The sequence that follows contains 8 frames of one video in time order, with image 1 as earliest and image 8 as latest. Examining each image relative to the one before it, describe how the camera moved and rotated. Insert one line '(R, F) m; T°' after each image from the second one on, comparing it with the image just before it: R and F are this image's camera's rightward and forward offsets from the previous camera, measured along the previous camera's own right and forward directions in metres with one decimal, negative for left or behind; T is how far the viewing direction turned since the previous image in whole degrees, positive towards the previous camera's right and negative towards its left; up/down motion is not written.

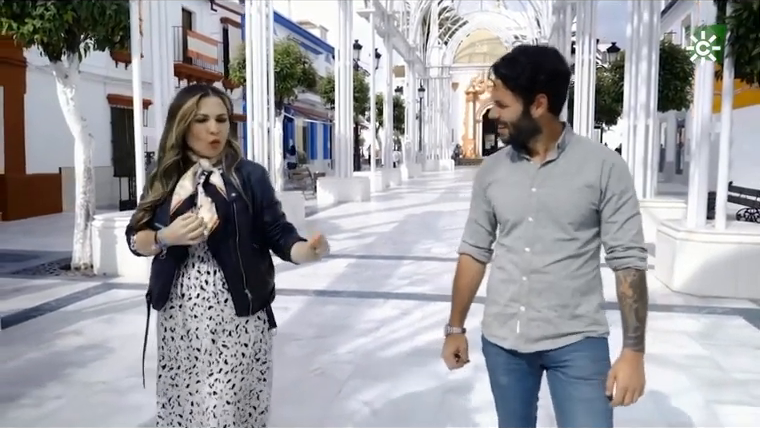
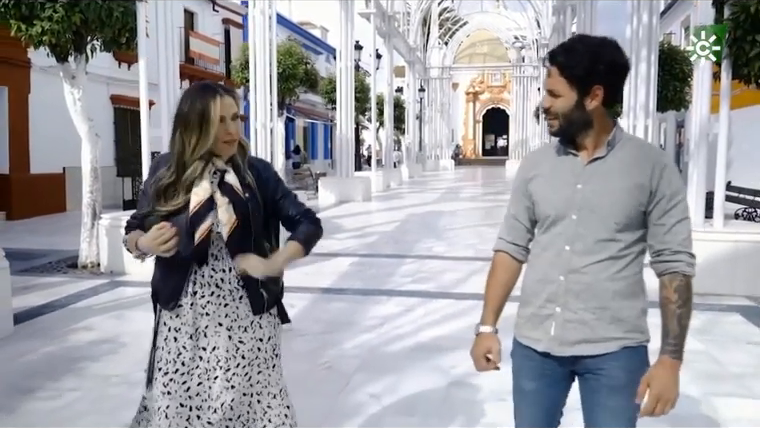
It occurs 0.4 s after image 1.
(0.0, -0.1) m; 0°
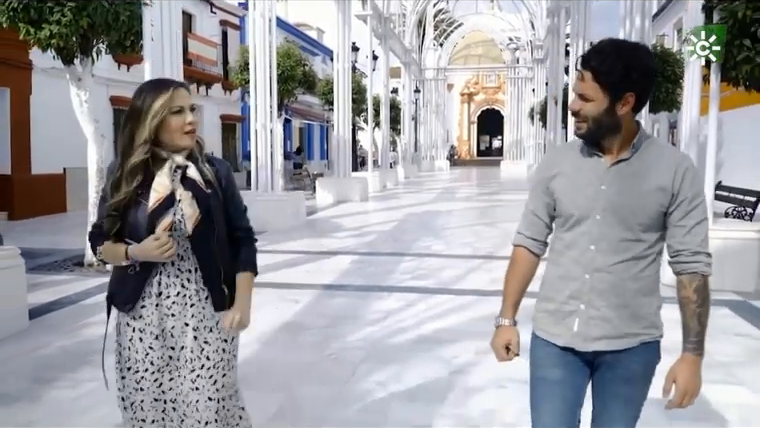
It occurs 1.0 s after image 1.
(-0.1, -0.2) m; 0°
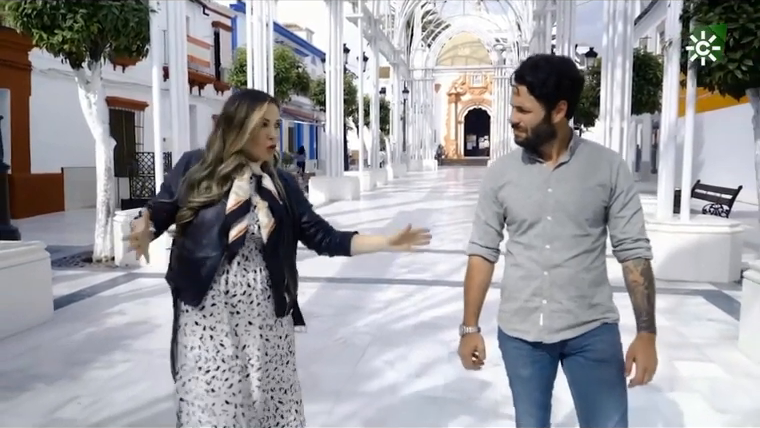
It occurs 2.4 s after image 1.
(-0.1, -0.4) m; +1°
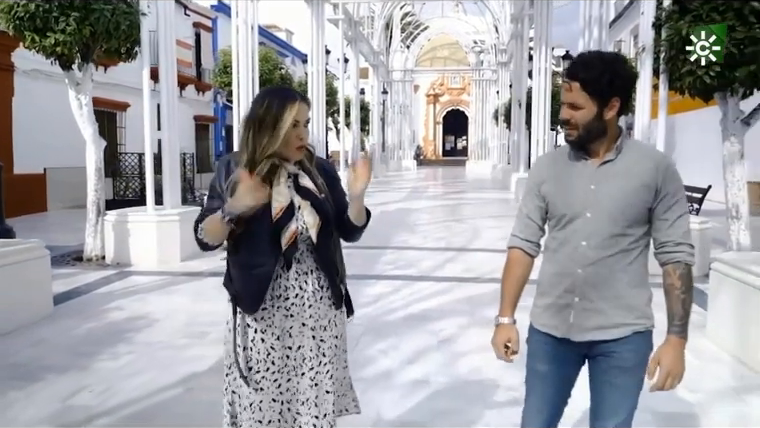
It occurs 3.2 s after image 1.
(-0.1, -0.2) m; +2°
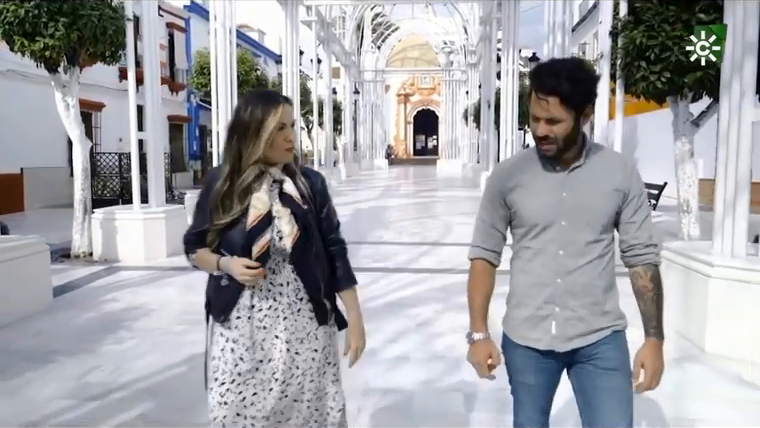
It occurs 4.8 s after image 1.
(-0.1, -0.4) m; +2°
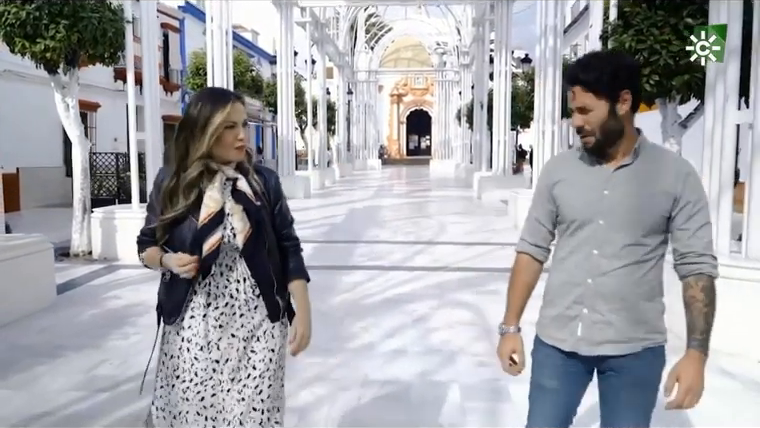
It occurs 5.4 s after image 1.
(0.0, -0.2) m; +1°
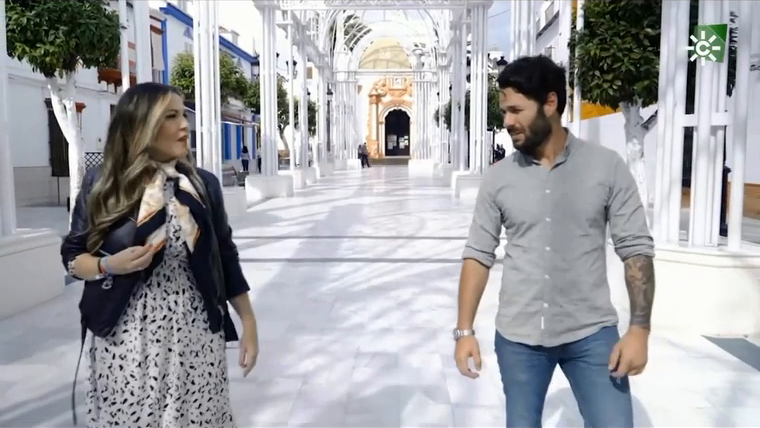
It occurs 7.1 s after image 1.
(-0.1, -0.5) m; +2°
